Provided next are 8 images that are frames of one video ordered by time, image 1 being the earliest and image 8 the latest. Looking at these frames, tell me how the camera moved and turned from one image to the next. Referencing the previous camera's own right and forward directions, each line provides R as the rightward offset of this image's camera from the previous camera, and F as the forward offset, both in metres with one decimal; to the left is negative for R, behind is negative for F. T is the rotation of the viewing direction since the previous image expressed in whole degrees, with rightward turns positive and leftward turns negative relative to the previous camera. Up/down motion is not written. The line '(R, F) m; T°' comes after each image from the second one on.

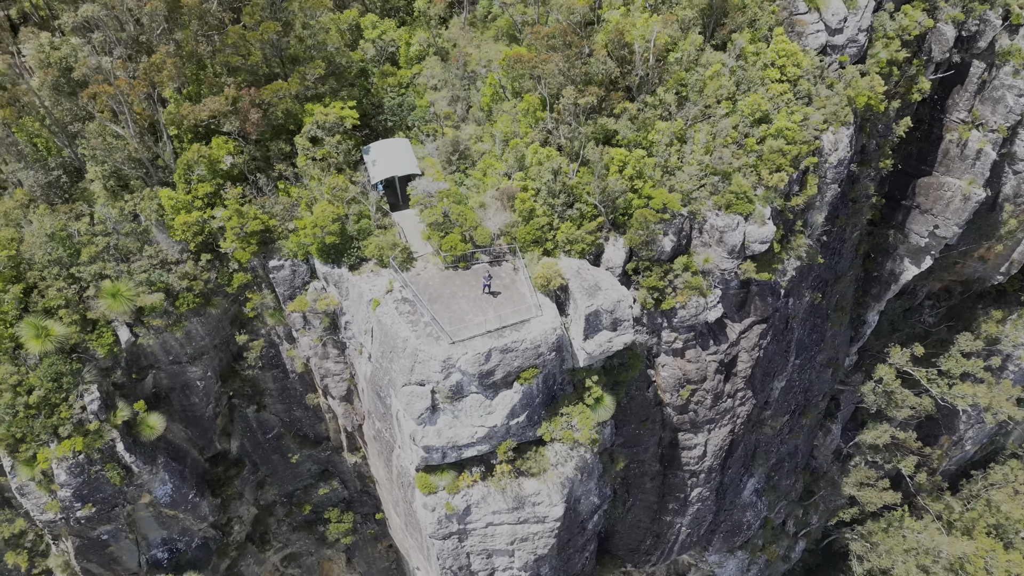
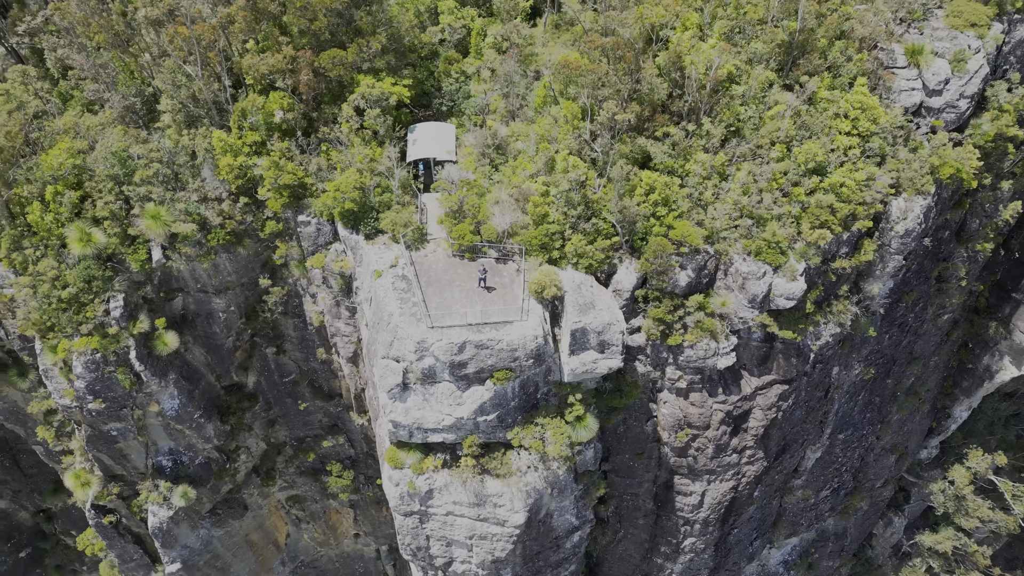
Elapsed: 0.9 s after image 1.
(+3.4, +0.3) m; -10°
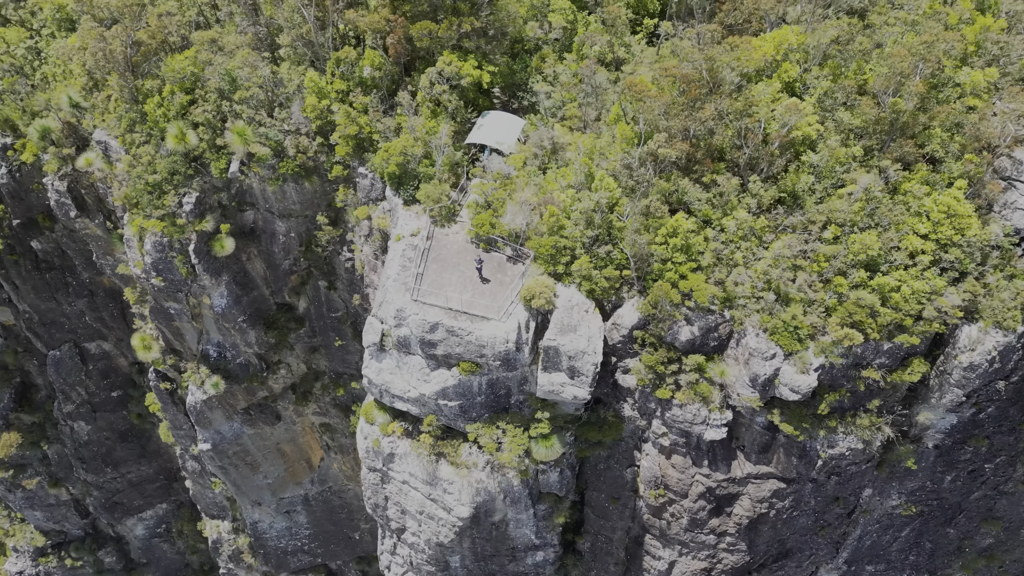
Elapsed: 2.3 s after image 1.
(+4.7, +0.6) m; -14°
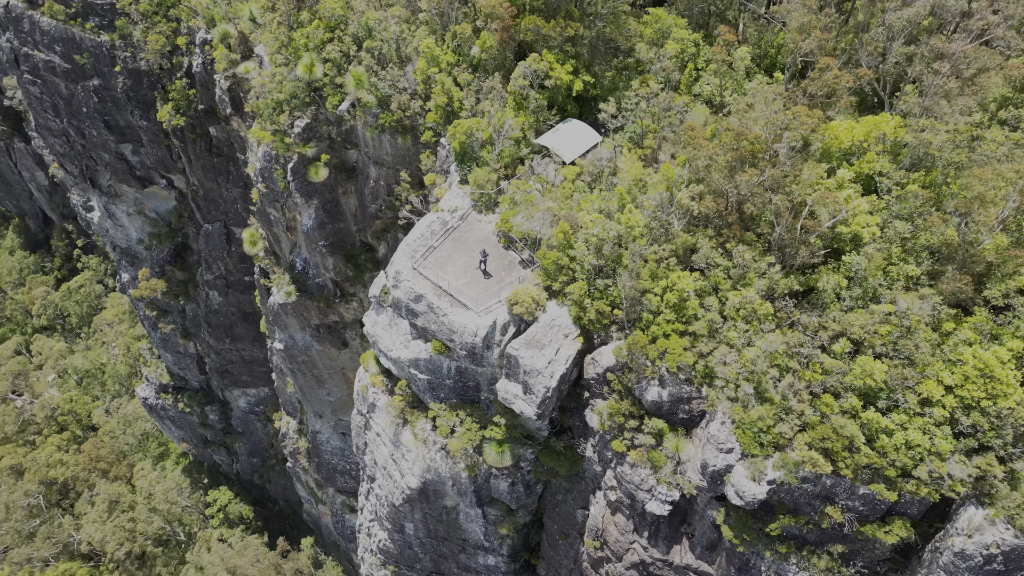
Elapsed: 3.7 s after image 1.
(+5.2, +0.7) m; -15°
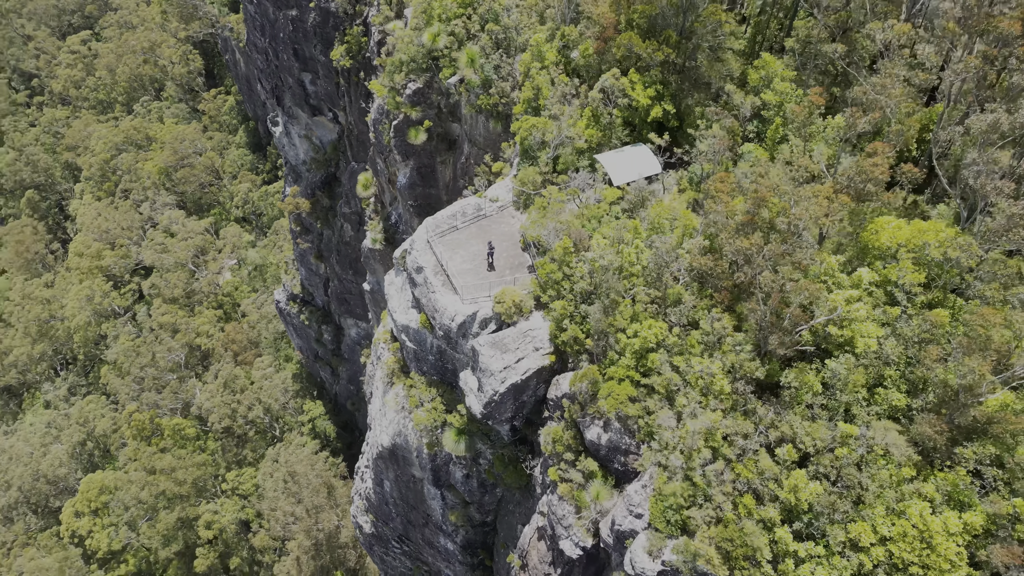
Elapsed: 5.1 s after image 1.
(+4.8, +0.6) m; -14°
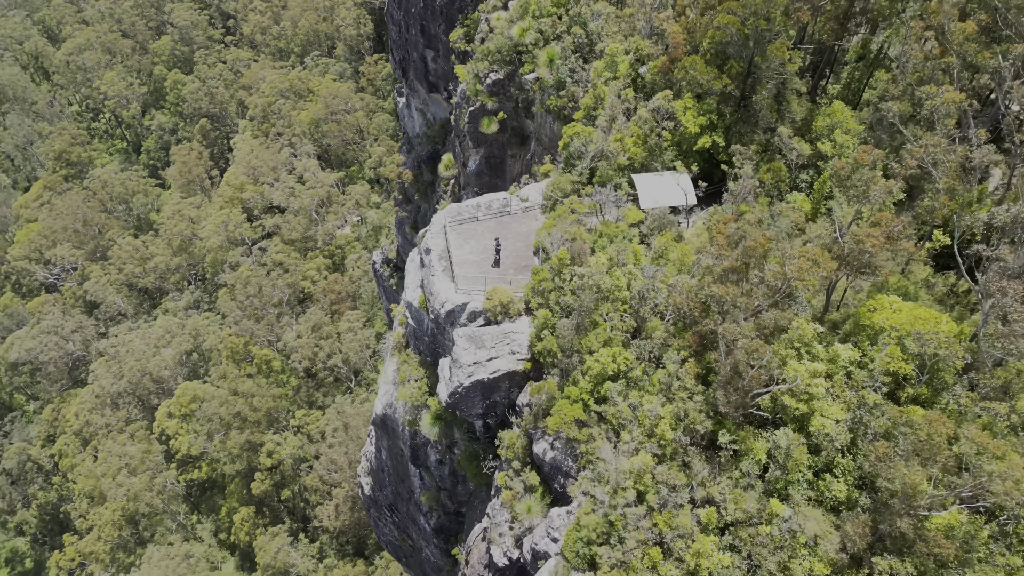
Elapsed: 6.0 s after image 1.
(+3.4, +0.3) m; -10°
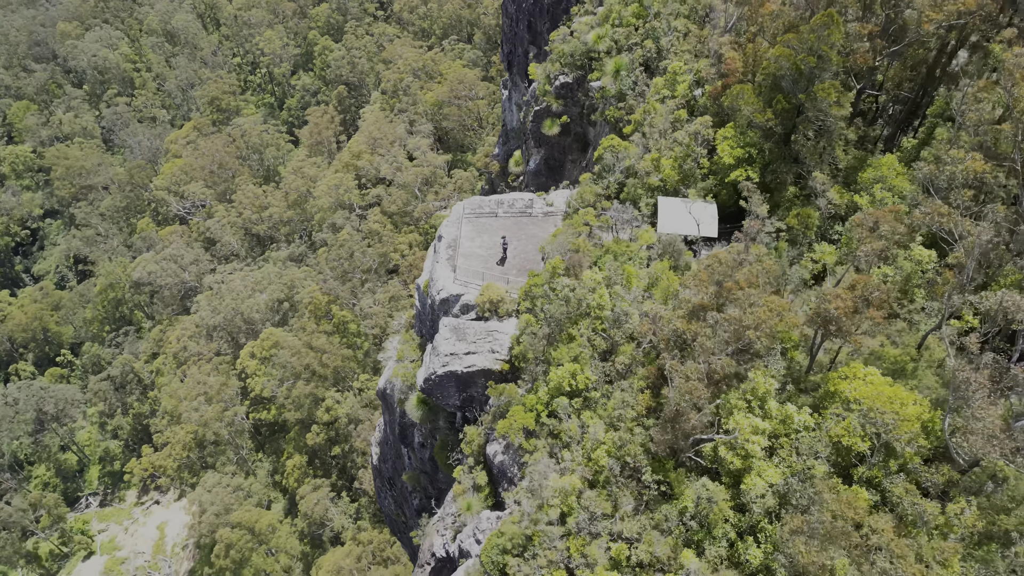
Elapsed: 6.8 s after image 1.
(+2.9, +0.2) m; -8°
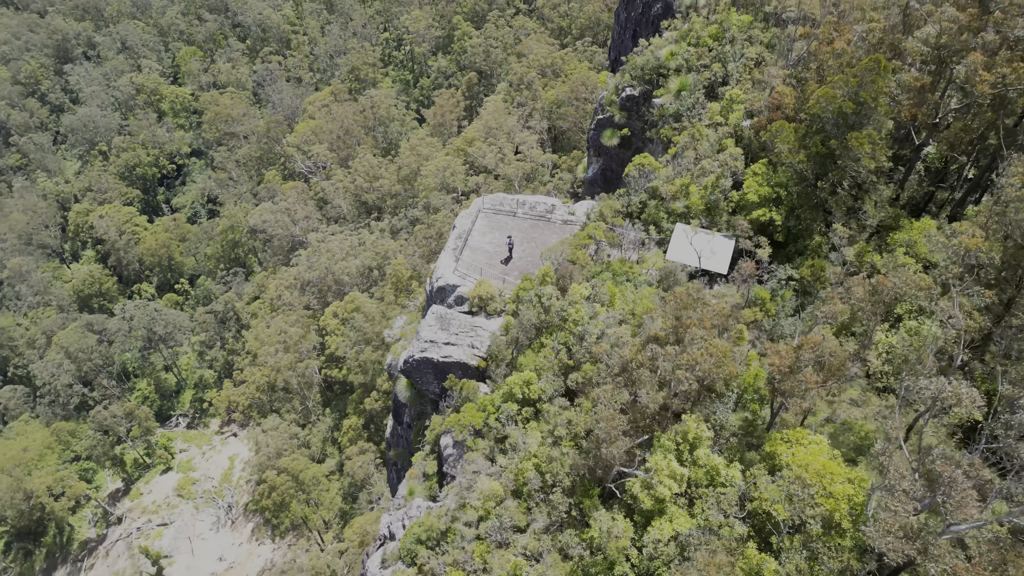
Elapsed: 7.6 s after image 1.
(+2.9, +0.2) m; -8°
